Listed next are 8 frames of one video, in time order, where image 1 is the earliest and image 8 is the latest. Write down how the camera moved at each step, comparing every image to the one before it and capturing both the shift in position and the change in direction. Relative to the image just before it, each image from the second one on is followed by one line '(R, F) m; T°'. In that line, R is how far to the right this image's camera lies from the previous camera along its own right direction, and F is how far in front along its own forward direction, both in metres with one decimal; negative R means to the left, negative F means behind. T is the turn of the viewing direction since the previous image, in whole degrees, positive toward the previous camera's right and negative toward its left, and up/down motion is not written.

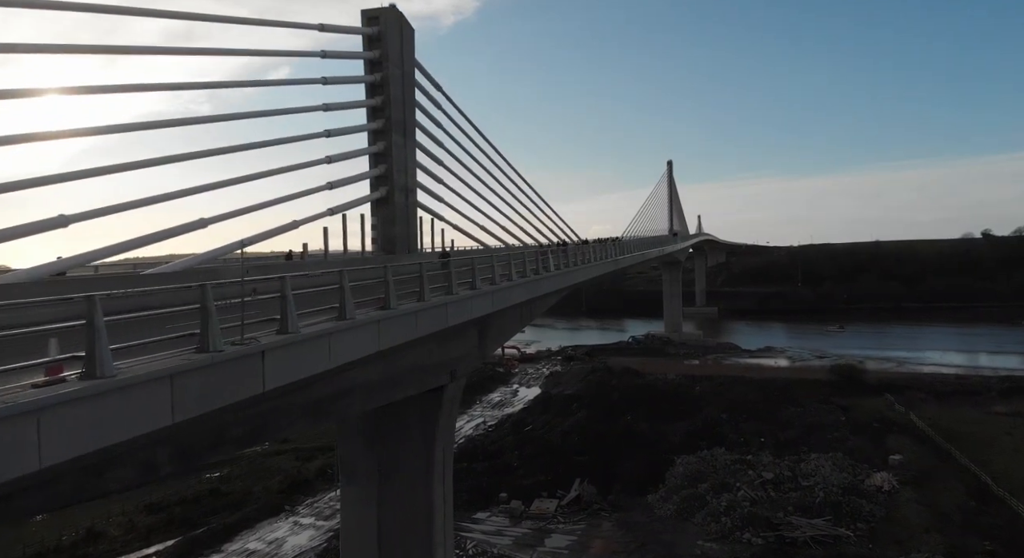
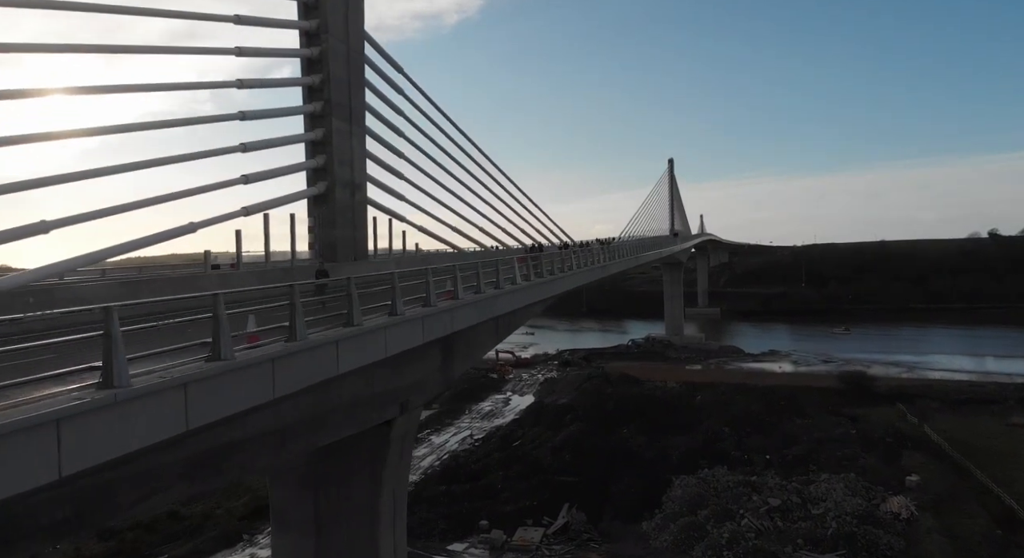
(+0.5, +1.6) m; 0°
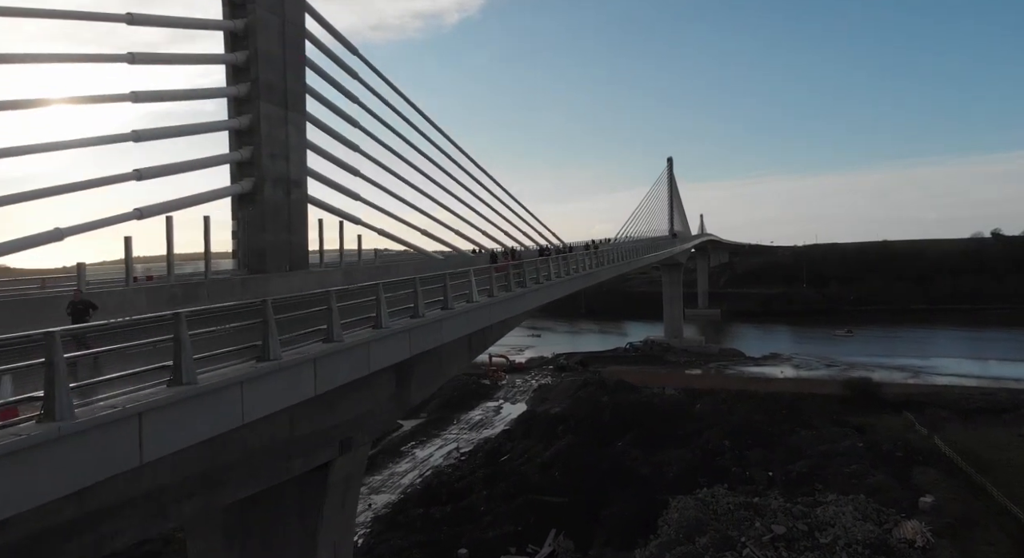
(+0.5, +1.3) m; 0°
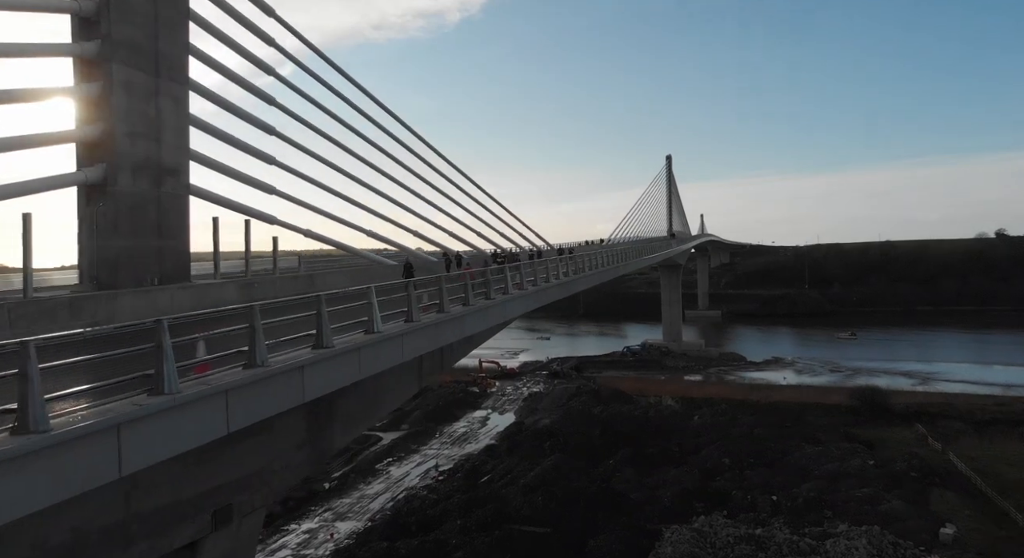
(+0.6, +1.8) m; 0°
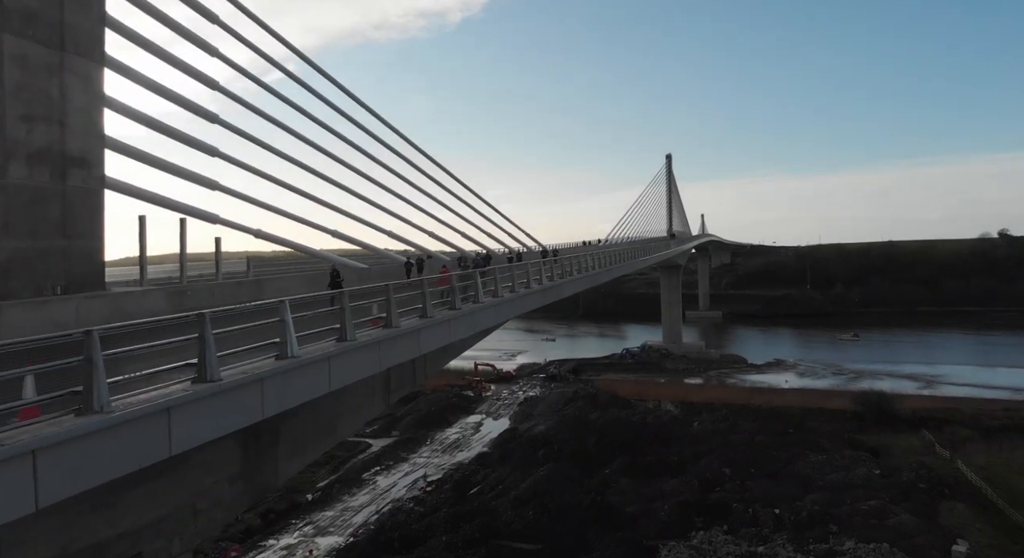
(+0.3, +0.9) m; 0°
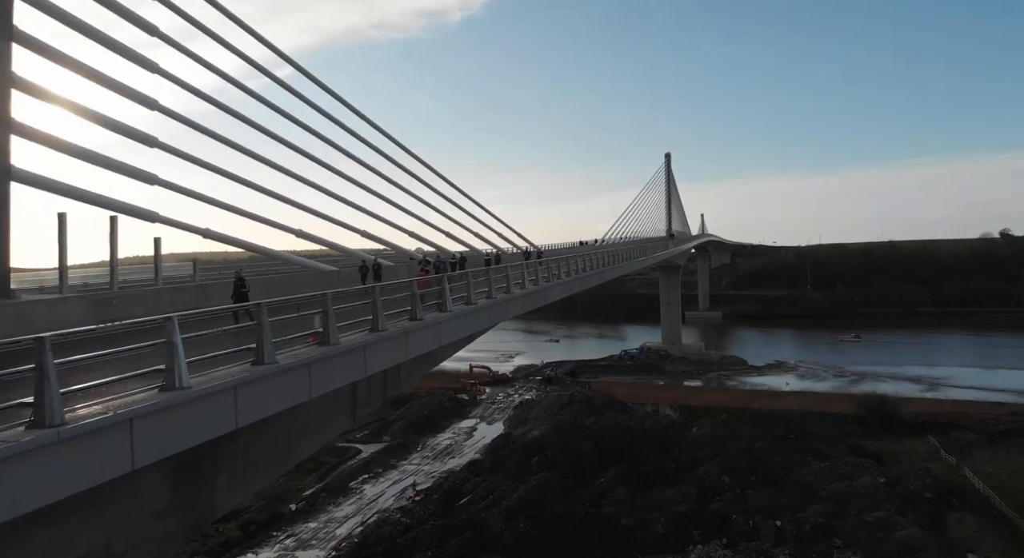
(+0.3, +0.7) m; 0°
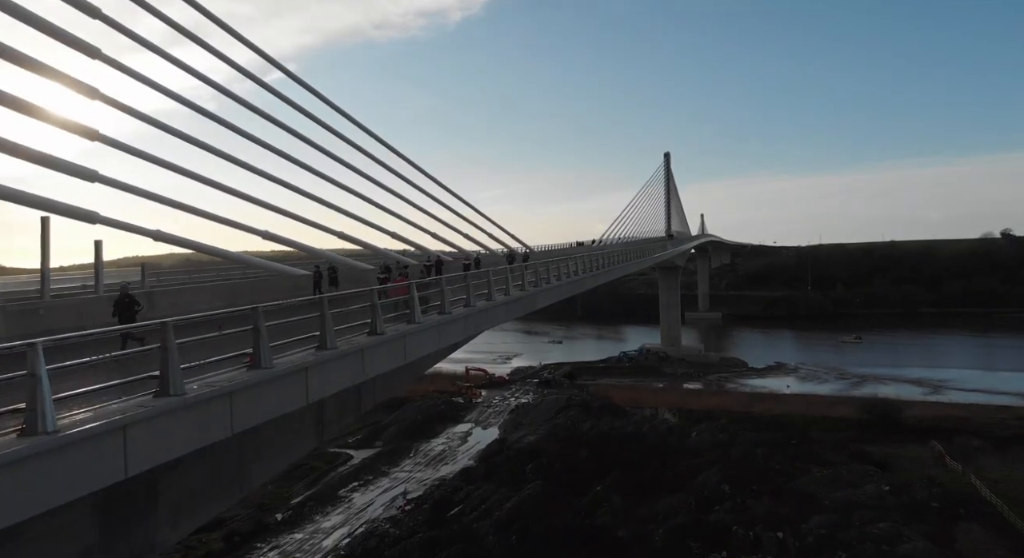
(+0.2, +0.6) m; 0°
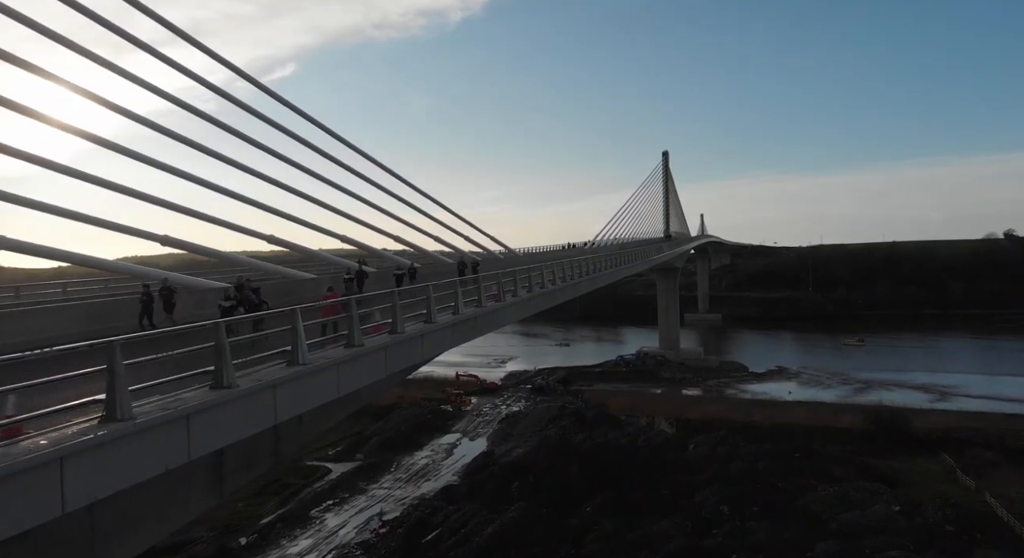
(+0.5, +1.3) m; 0°
